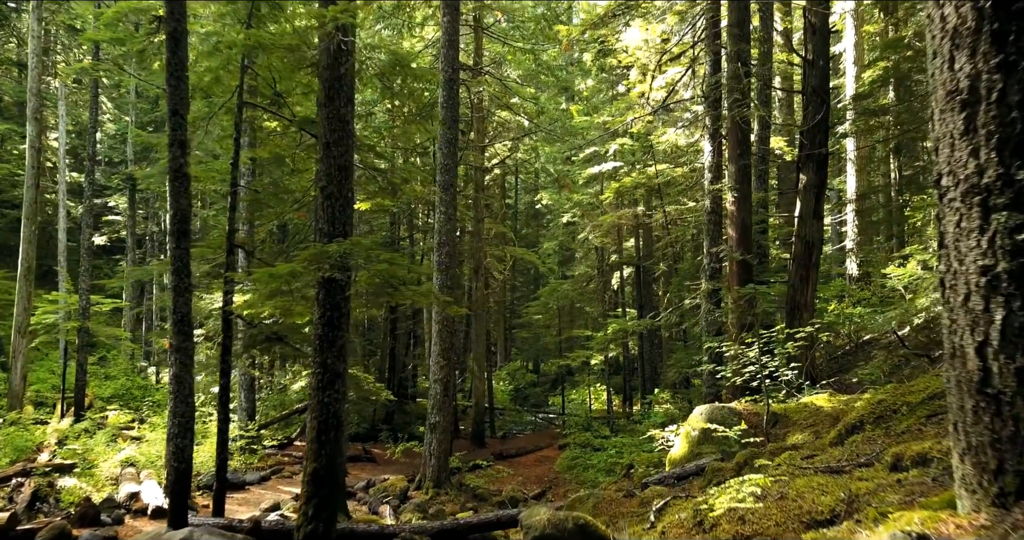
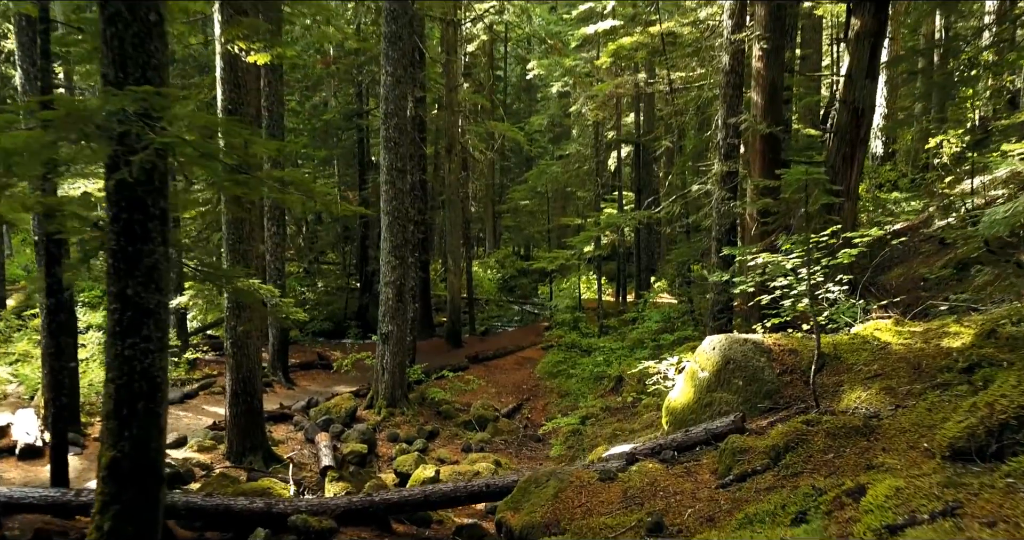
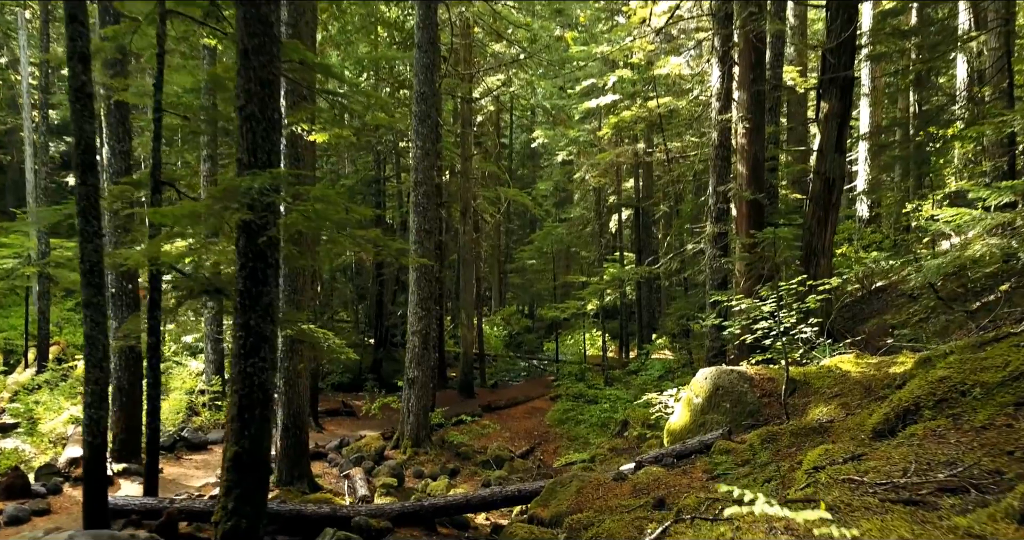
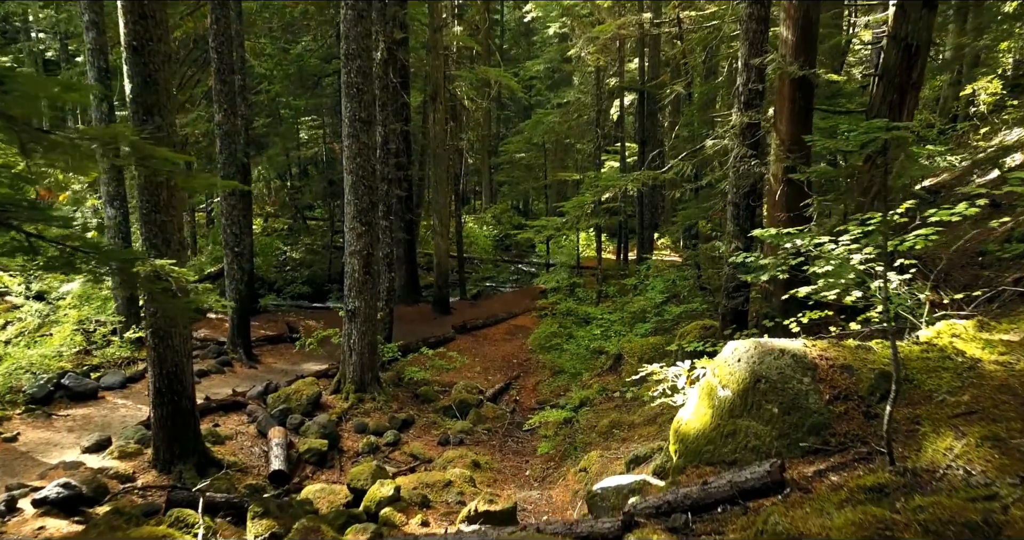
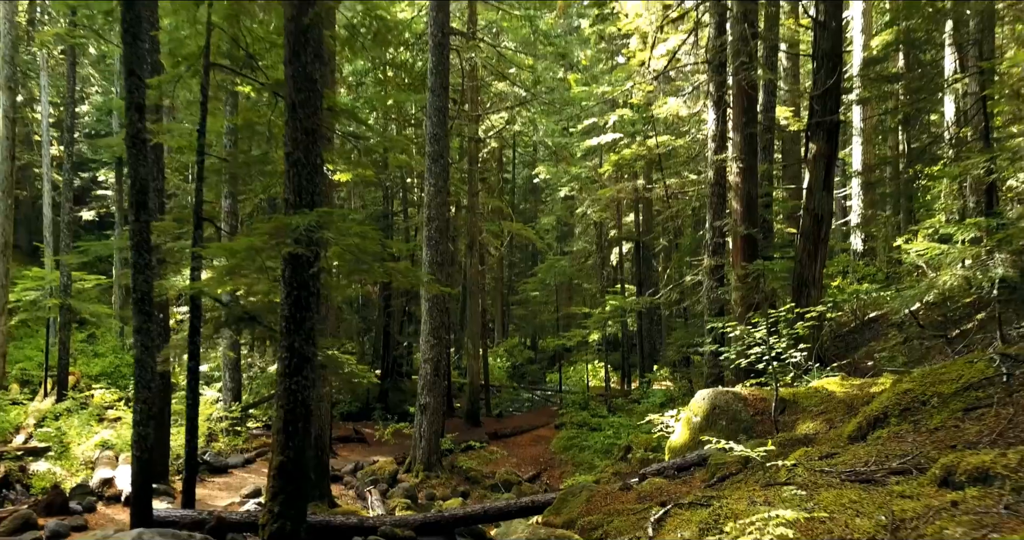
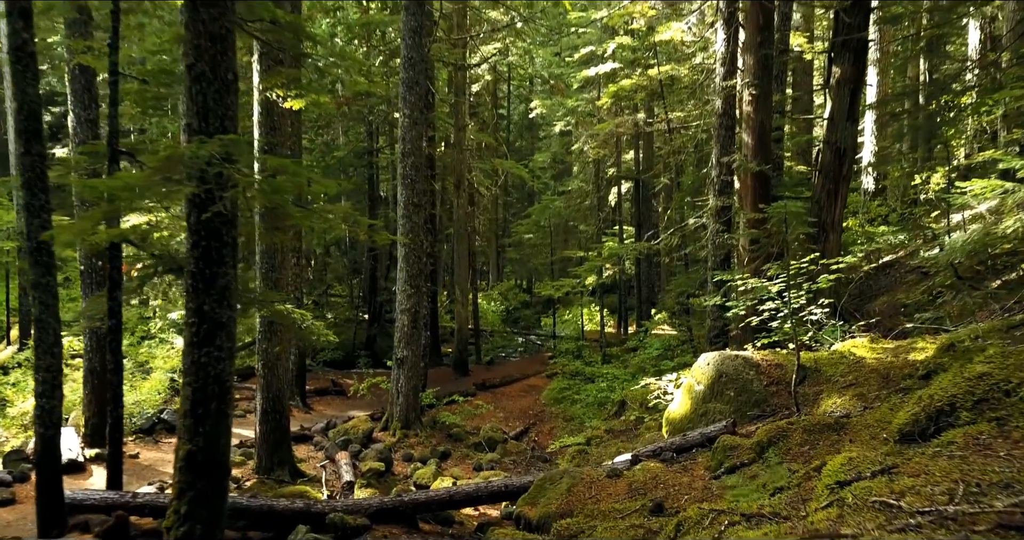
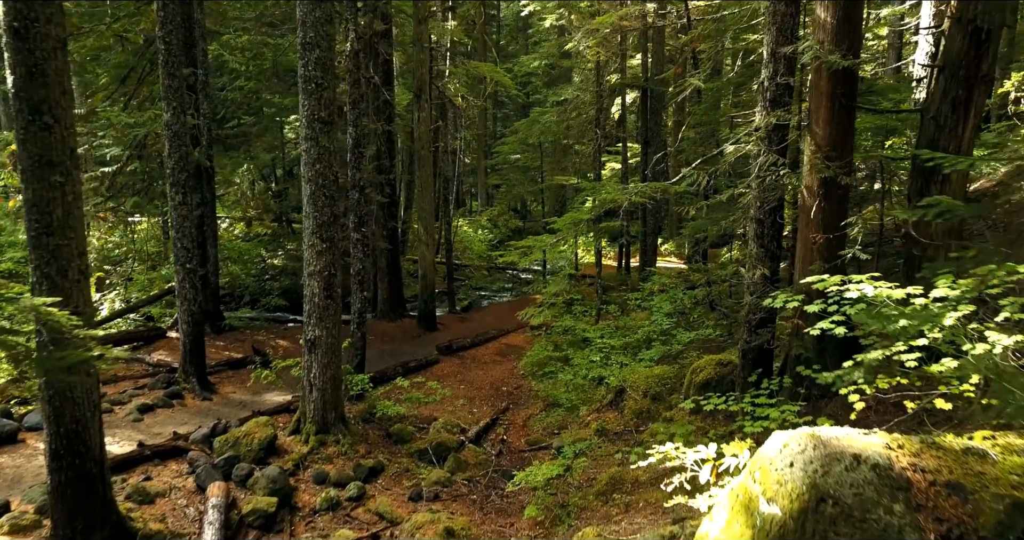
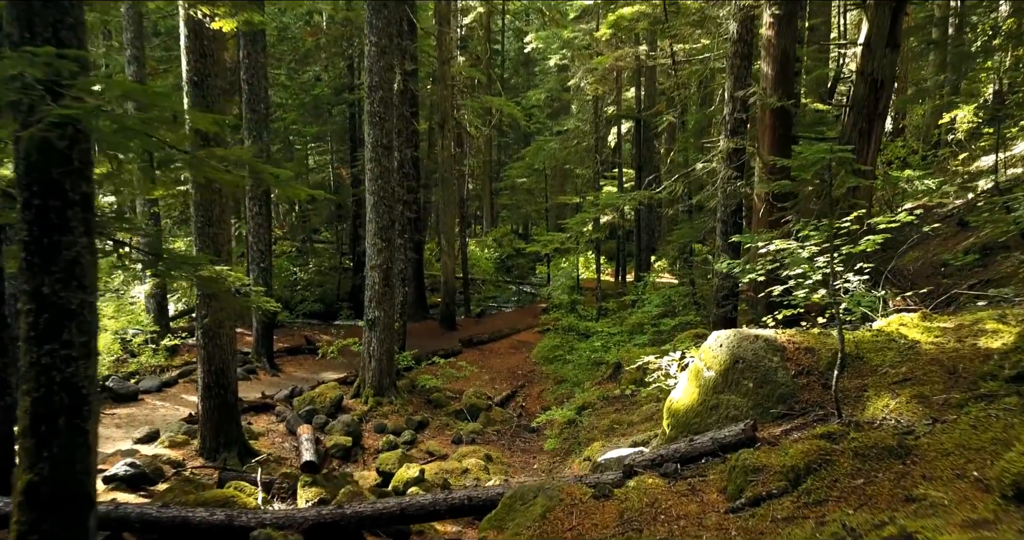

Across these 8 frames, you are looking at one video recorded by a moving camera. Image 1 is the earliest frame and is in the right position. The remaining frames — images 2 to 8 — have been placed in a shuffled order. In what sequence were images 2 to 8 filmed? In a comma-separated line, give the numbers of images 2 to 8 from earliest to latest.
5, 3, 6, 2, 8, 4, 7
